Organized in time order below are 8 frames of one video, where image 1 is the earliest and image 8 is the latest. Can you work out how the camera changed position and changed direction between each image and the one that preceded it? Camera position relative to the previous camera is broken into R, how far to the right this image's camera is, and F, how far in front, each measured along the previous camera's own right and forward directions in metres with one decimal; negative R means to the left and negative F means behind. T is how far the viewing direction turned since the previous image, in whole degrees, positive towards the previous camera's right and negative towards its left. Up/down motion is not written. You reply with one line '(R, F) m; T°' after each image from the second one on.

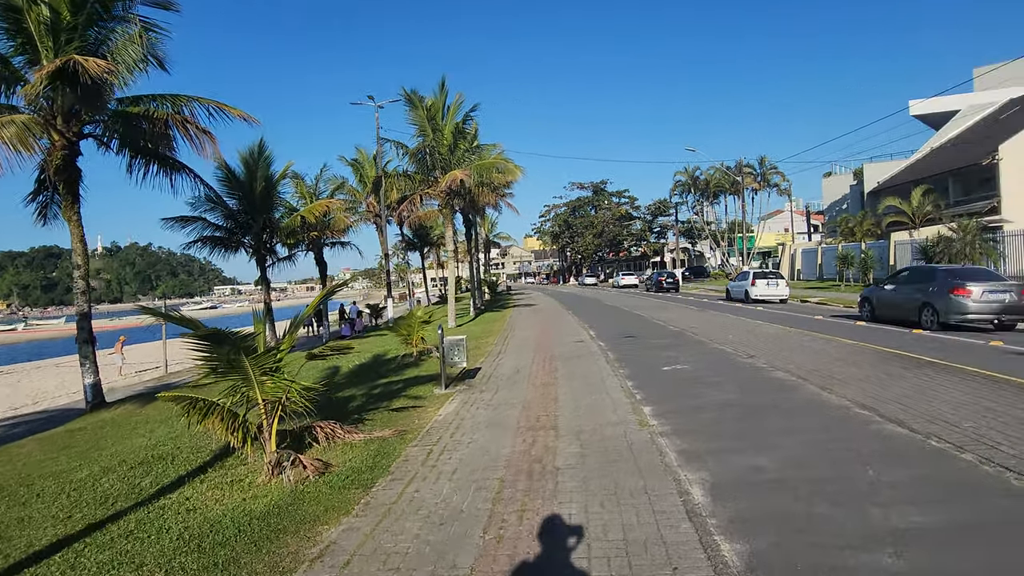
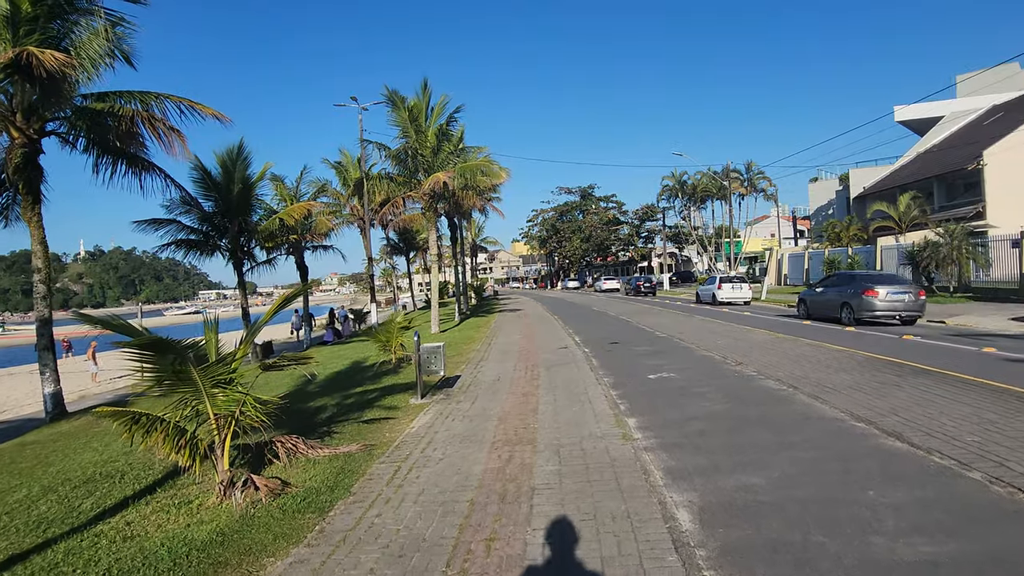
(+0.1, +0.4) m; +1°
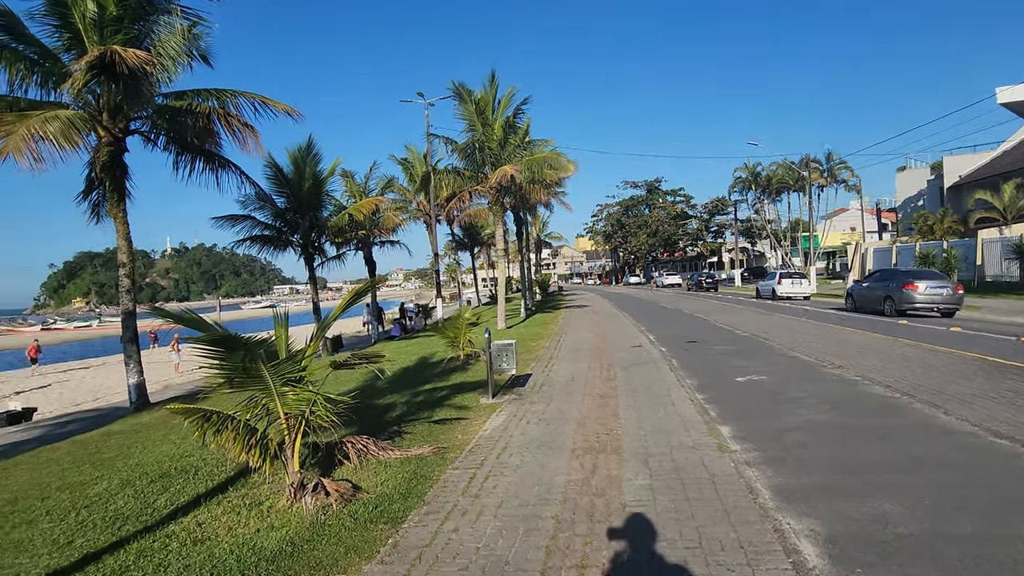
(-0.2, +0.4) m; -6°
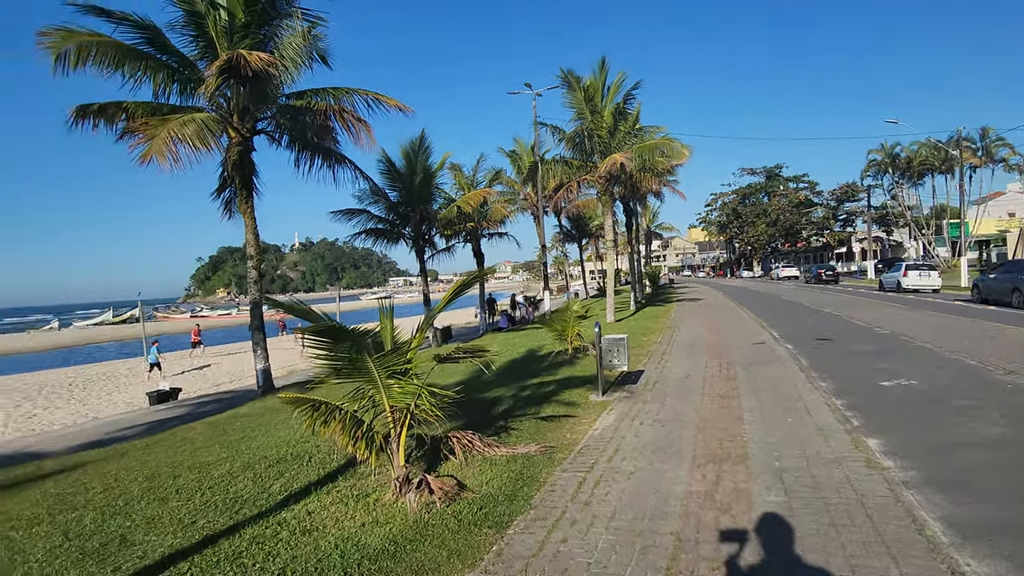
(0.0, +0.3) m; -10°
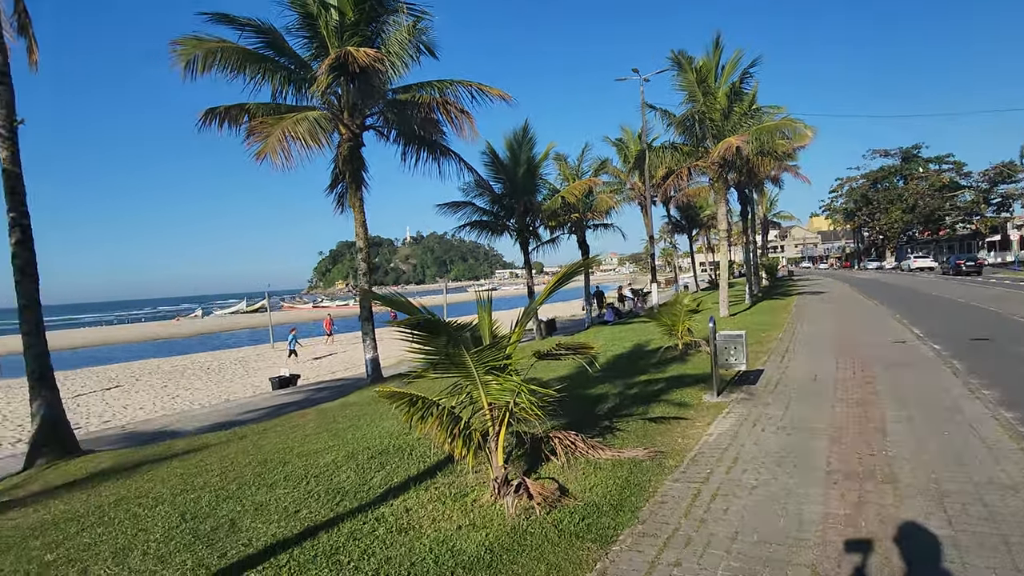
(0.0, +0.3) m; -10°
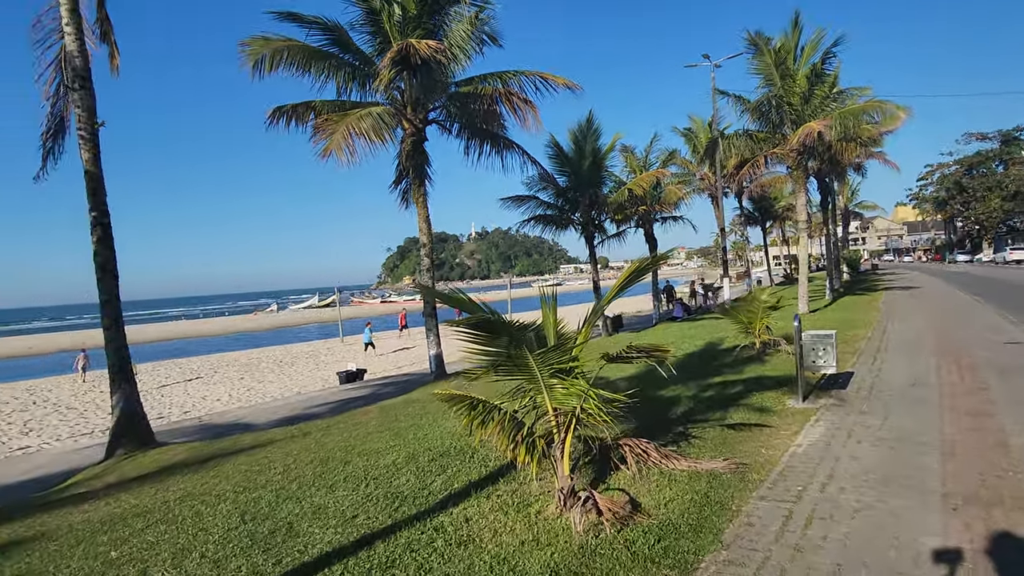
(0.0, +0.3) m; -6°
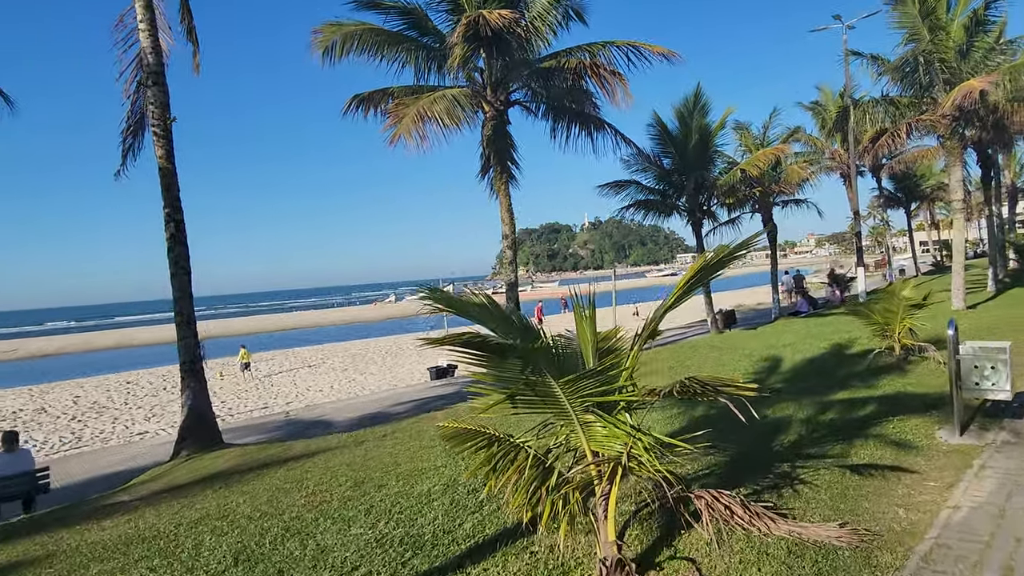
(+0.5, +1.1) m; -10°
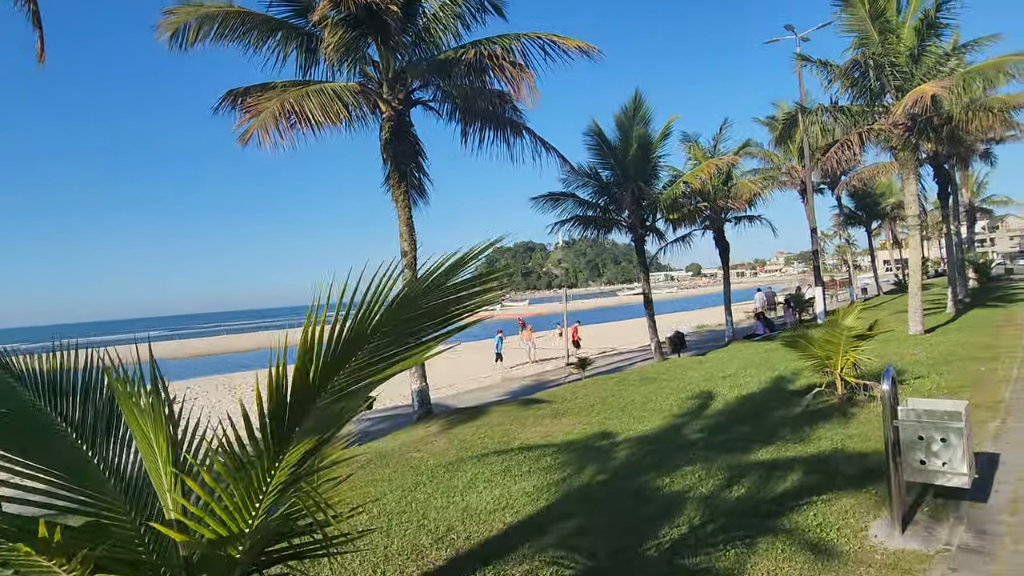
(+1.3, +1.6) m; +2°
